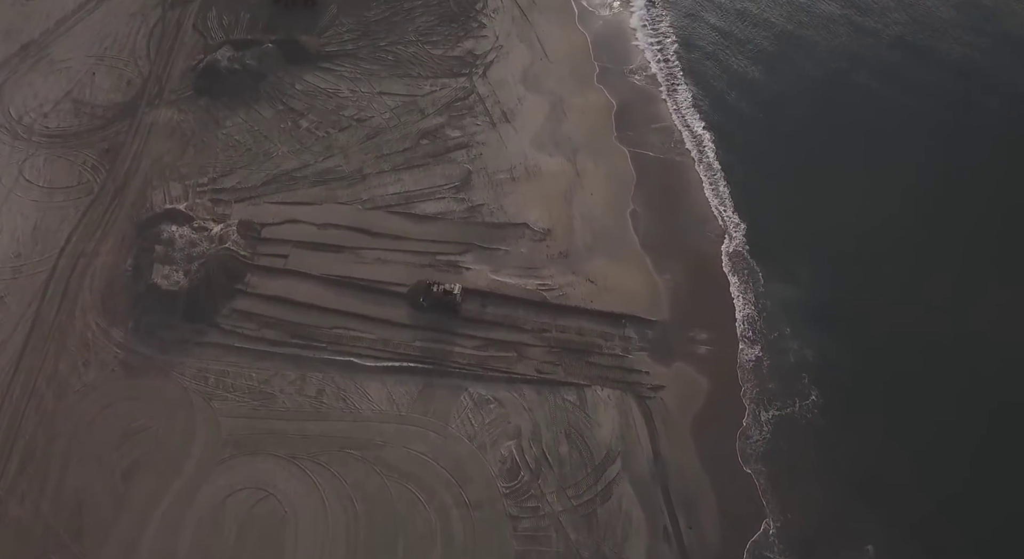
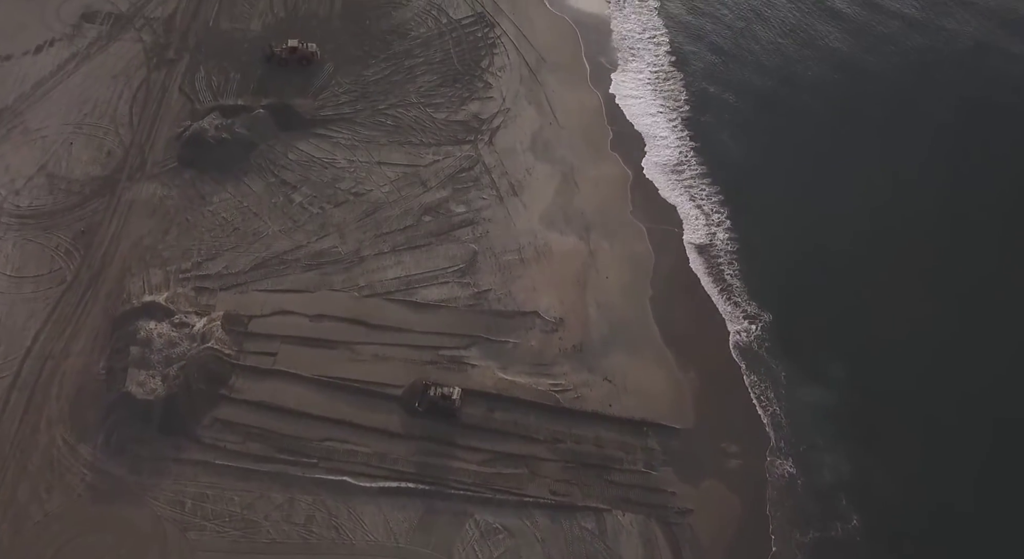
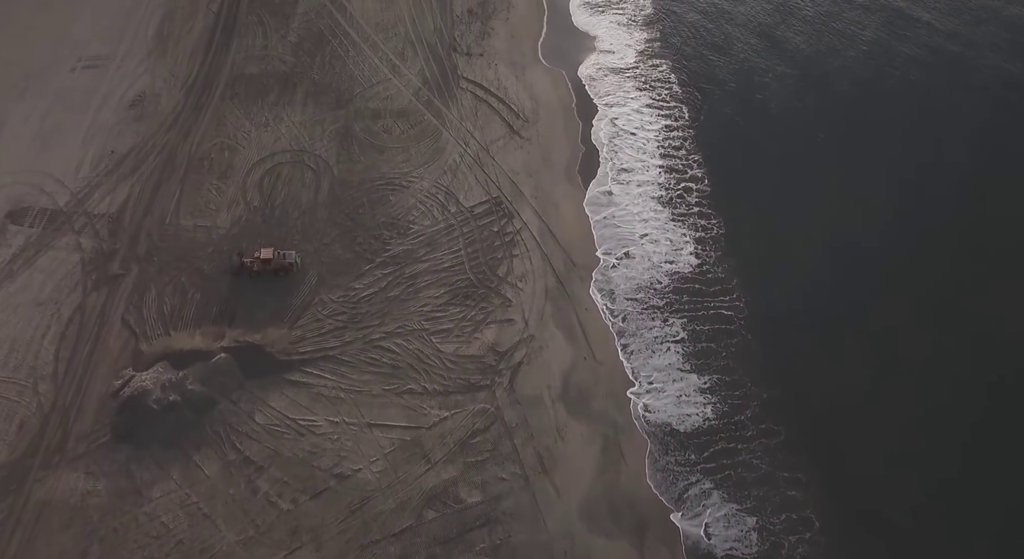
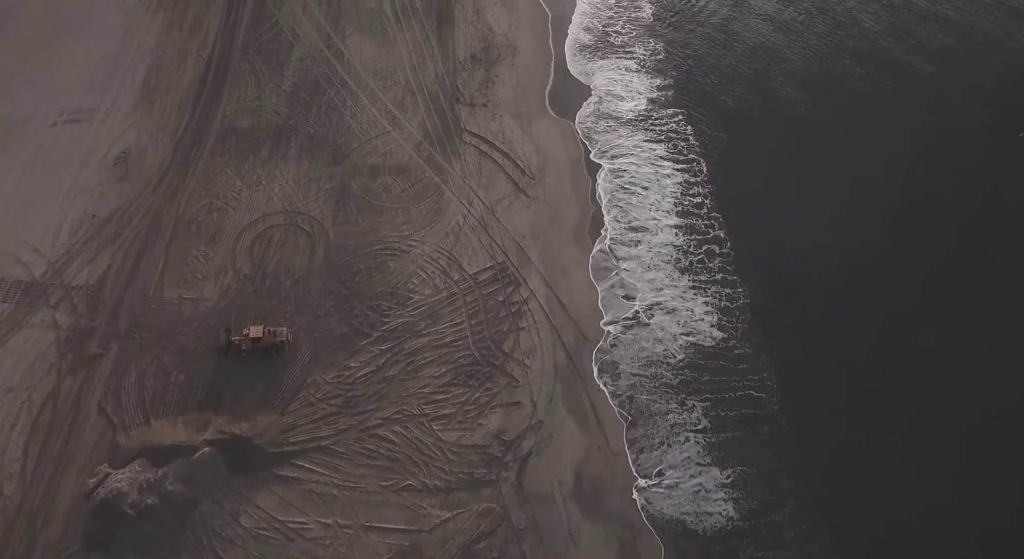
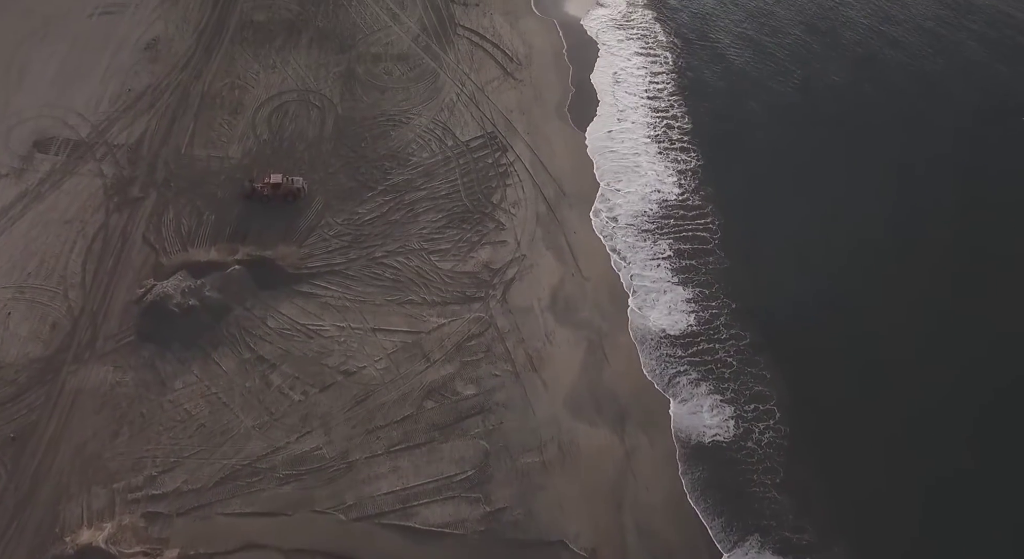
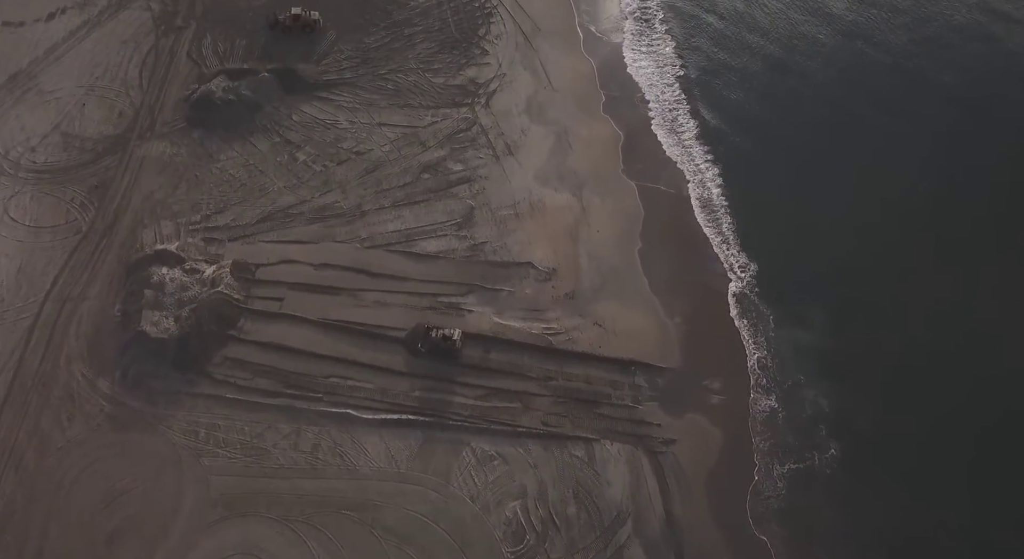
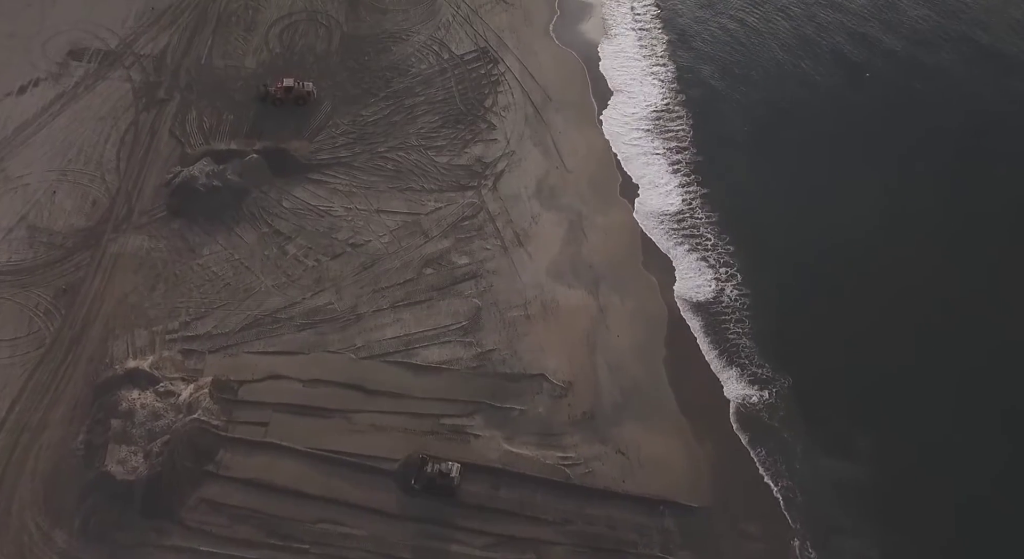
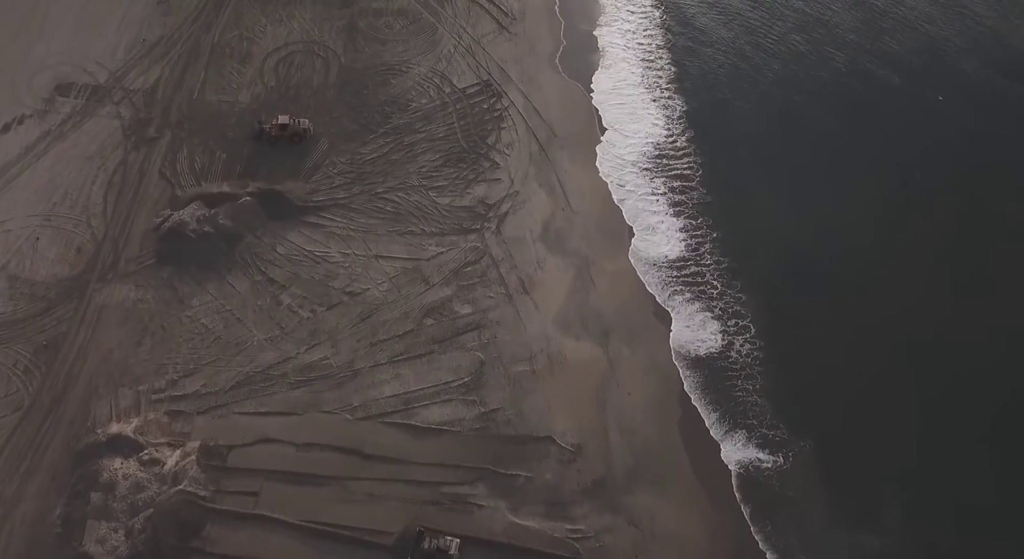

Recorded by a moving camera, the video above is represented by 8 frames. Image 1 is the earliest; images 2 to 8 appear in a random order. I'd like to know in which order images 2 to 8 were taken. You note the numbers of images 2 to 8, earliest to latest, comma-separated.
6, 2, 7, 8, 5, 3, 4
